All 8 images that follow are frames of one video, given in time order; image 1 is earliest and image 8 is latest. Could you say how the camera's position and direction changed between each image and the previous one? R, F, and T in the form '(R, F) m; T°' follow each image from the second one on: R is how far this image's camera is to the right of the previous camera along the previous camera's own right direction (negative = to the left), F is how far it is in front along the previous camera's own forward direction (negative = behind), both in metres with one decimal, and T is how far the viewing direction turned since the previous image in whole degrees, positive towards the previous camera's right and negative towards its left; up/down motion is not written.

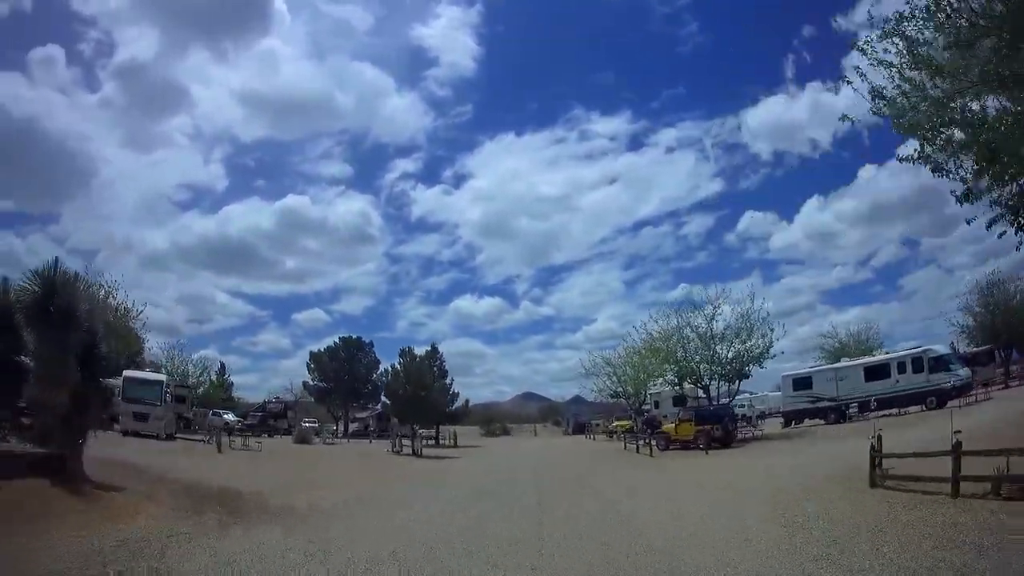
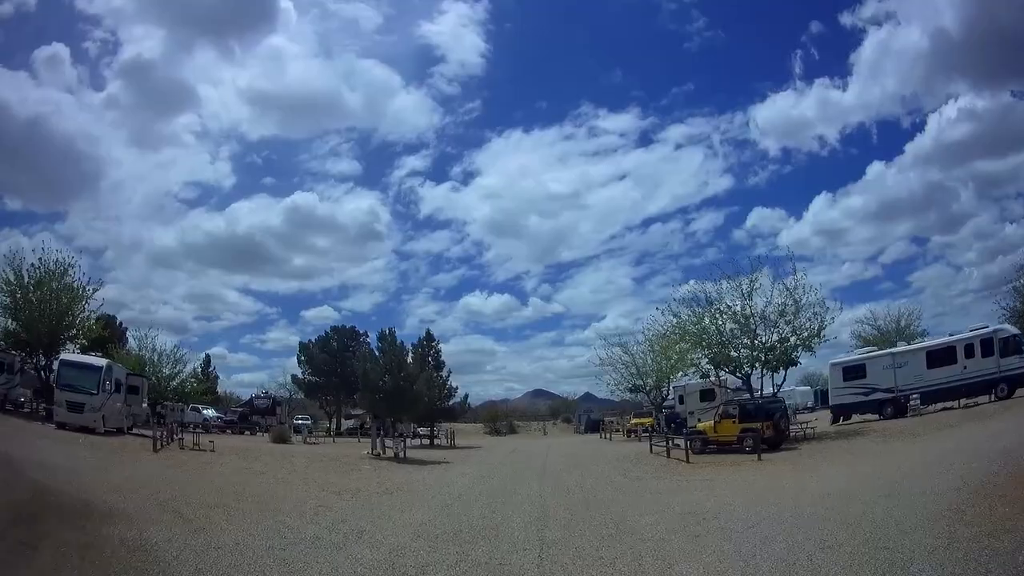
(+0.2, +5.4) m; -1°
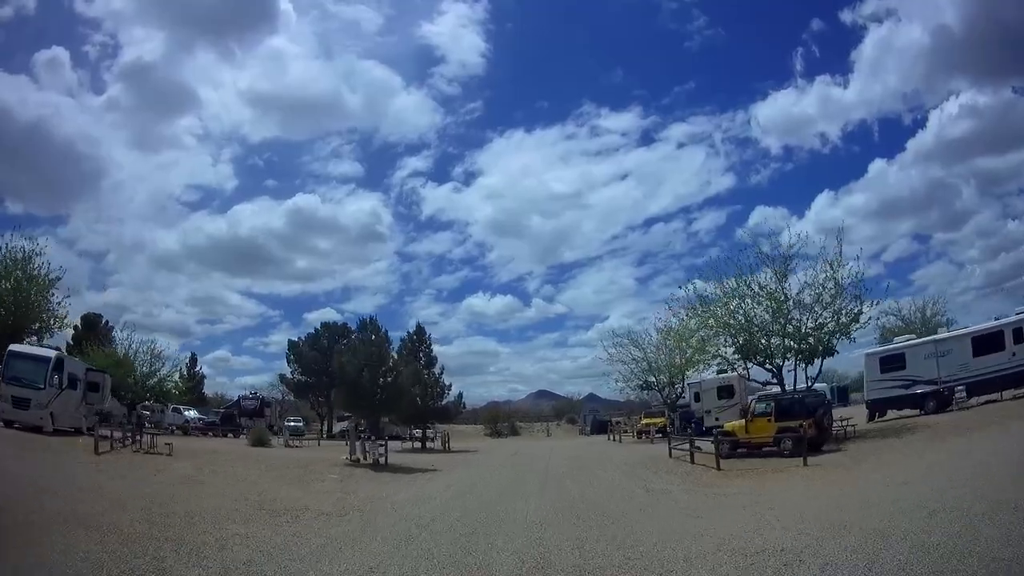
(+0.2, +3.5) m; 0°
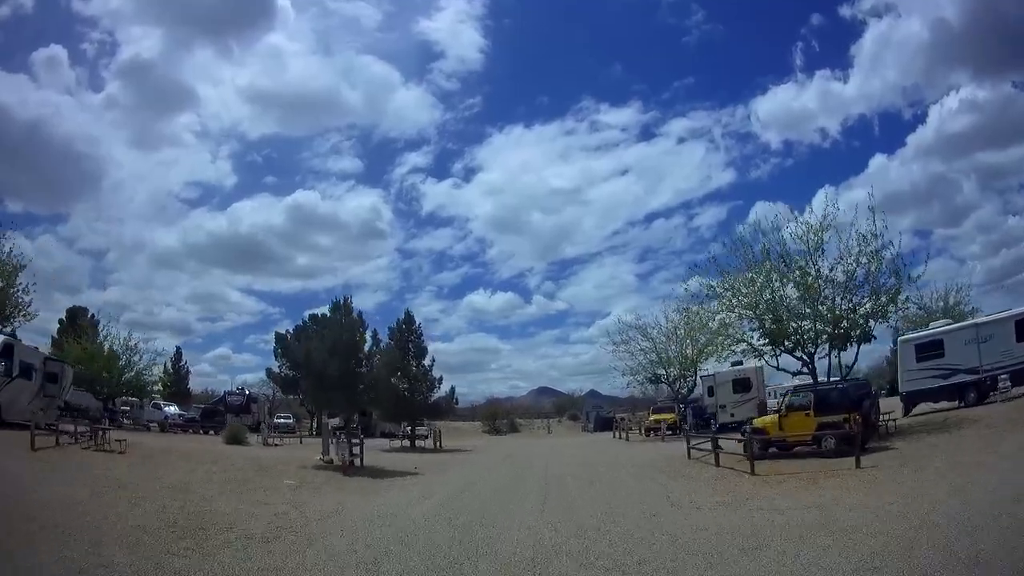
(+0.2, +3.0) m; 0°
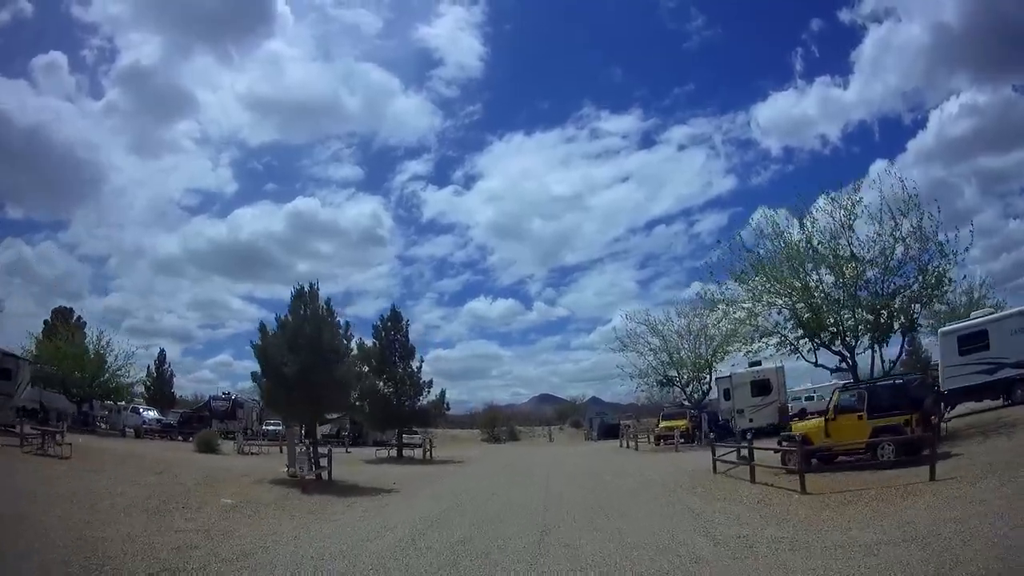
(+0.1, +2.8) m; 0°
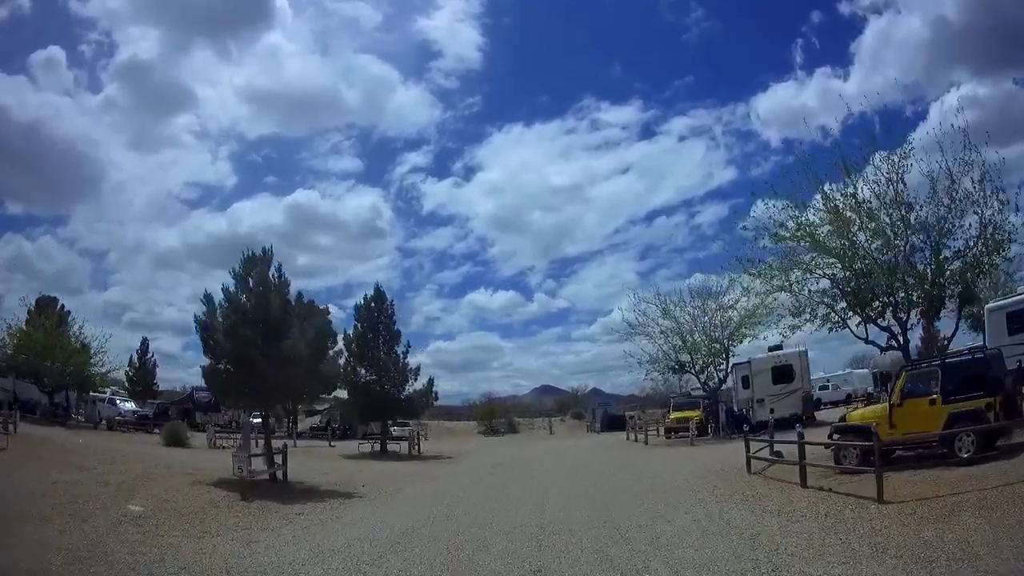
(+0.2, +2.9) m; 0°
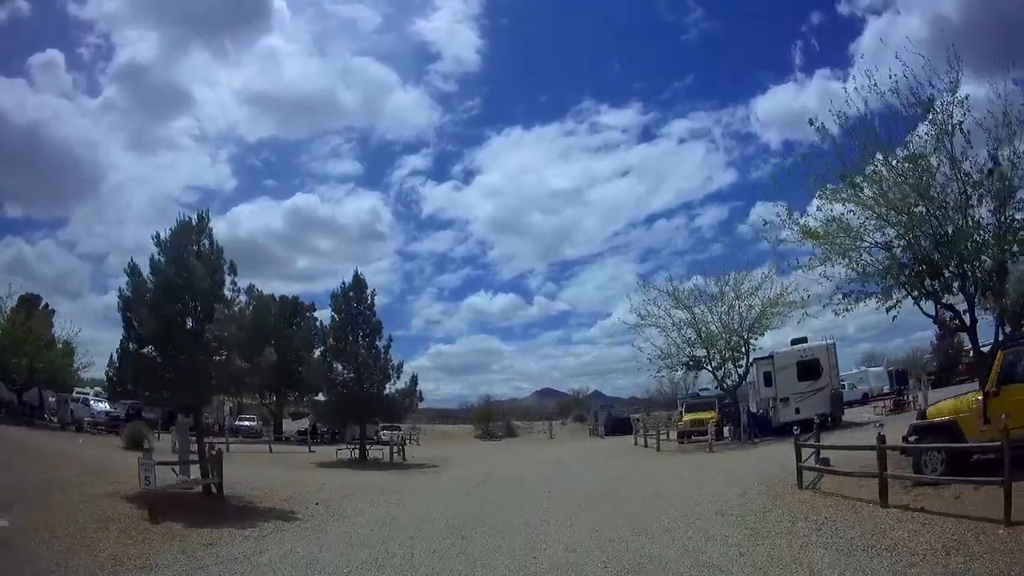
(+0.1, +2.8) m; 0°
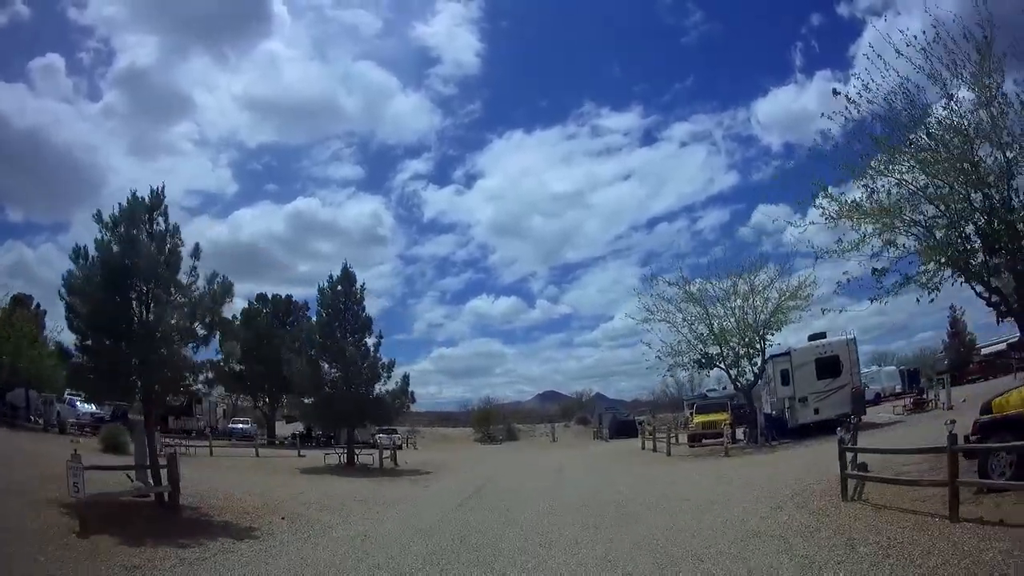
(+0.1, +1.6) m; 0°
